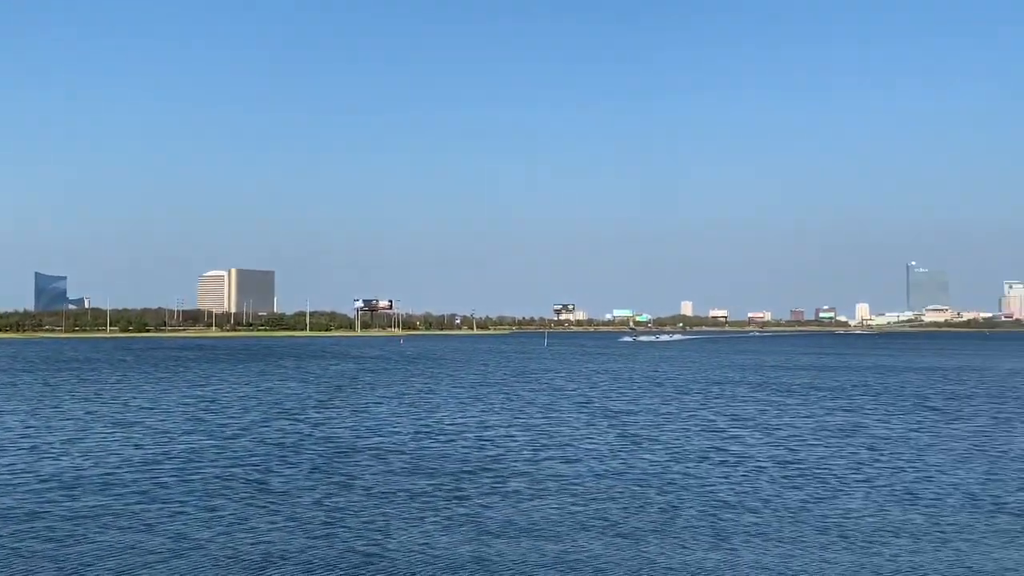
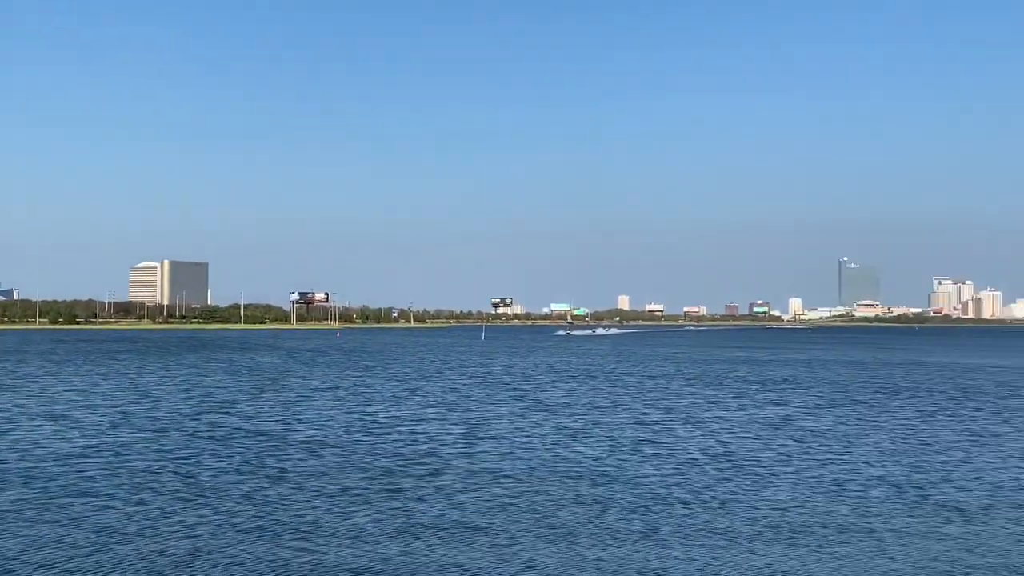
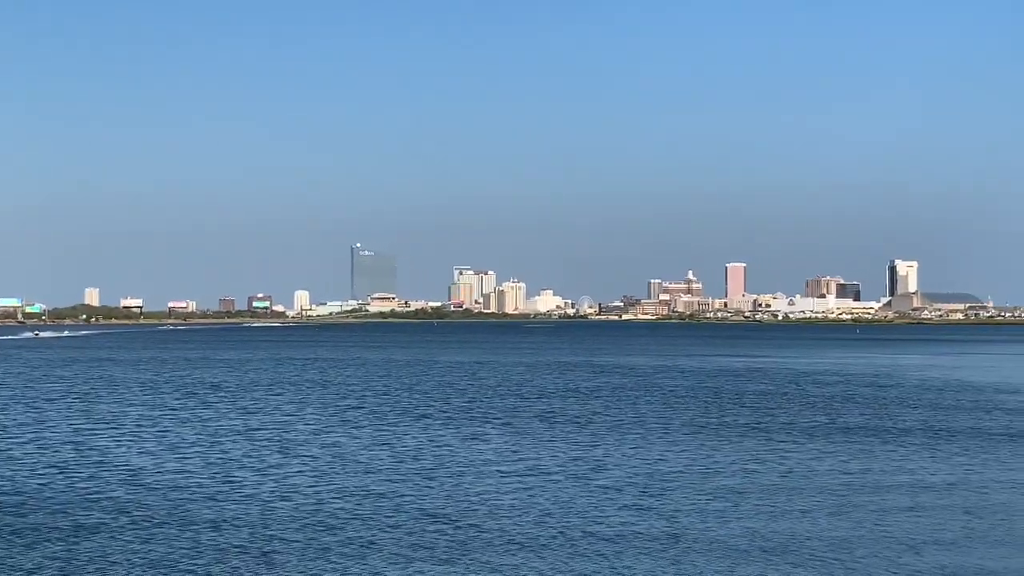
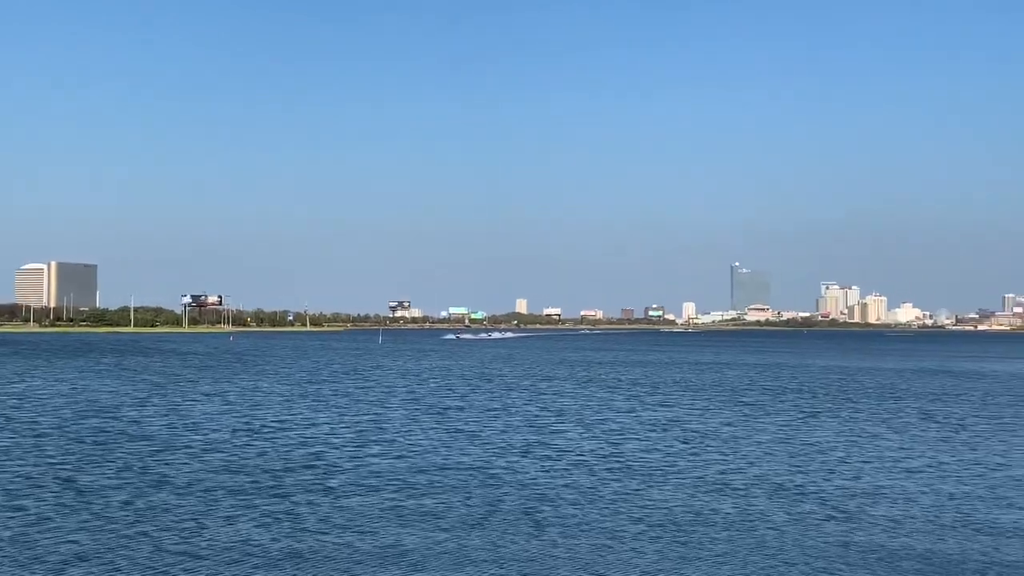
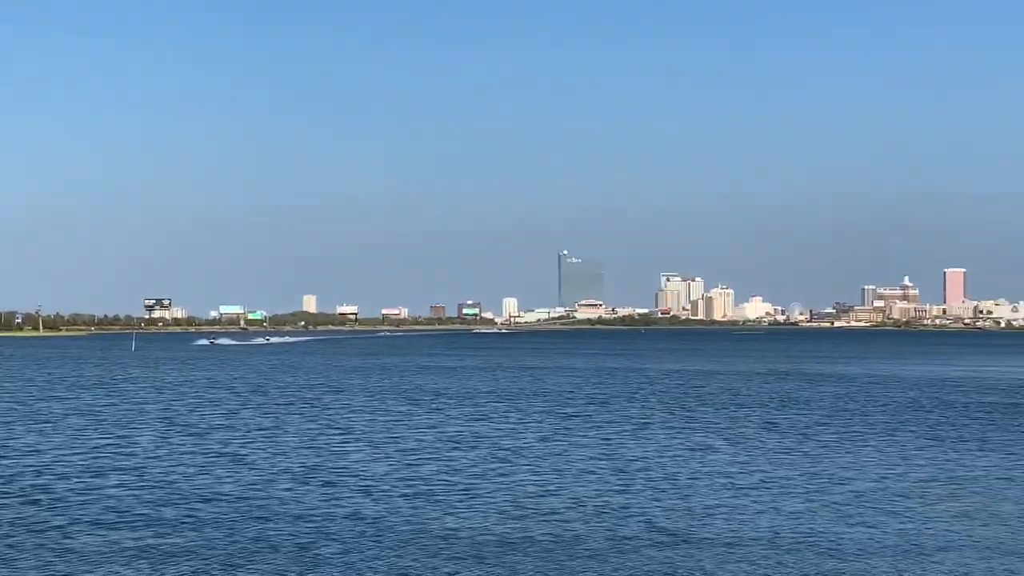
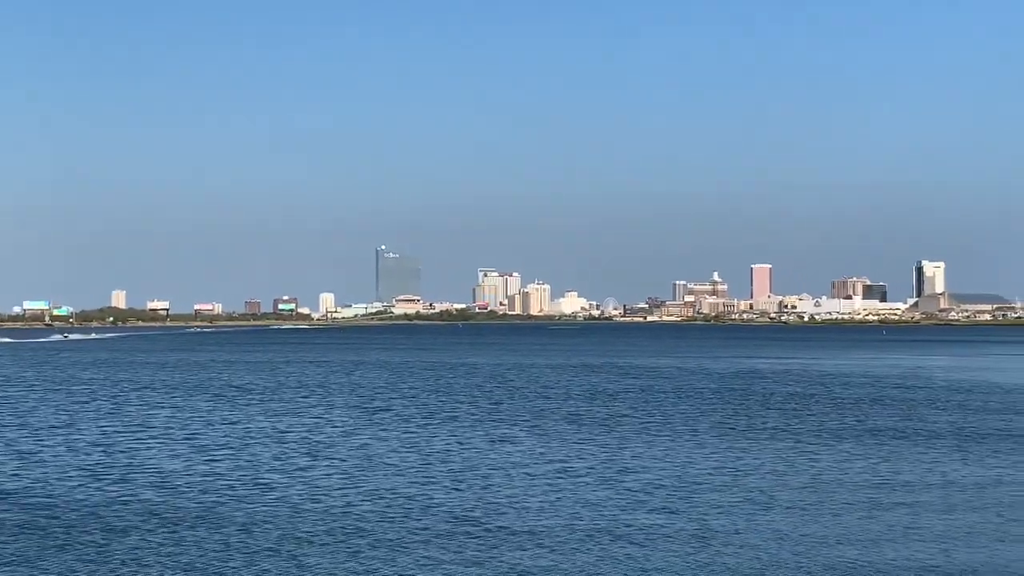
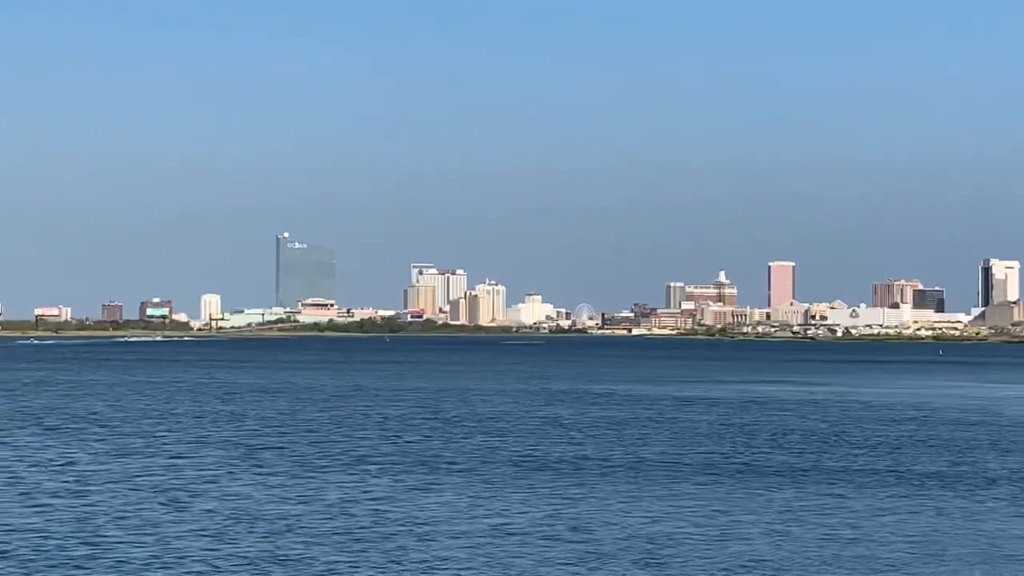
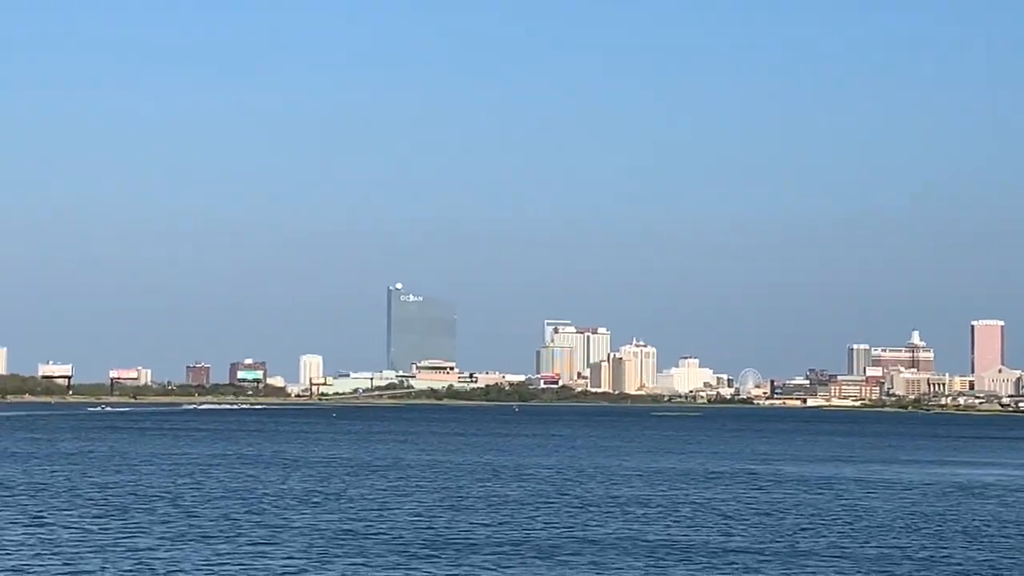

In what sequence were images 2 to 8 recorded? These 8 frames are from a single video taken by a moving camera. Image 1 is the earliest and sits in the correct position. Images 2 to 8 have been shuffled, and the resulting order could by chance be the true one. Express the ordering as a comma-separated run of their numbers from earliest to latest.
2, 4, 5, 6, 3, 7, 8
